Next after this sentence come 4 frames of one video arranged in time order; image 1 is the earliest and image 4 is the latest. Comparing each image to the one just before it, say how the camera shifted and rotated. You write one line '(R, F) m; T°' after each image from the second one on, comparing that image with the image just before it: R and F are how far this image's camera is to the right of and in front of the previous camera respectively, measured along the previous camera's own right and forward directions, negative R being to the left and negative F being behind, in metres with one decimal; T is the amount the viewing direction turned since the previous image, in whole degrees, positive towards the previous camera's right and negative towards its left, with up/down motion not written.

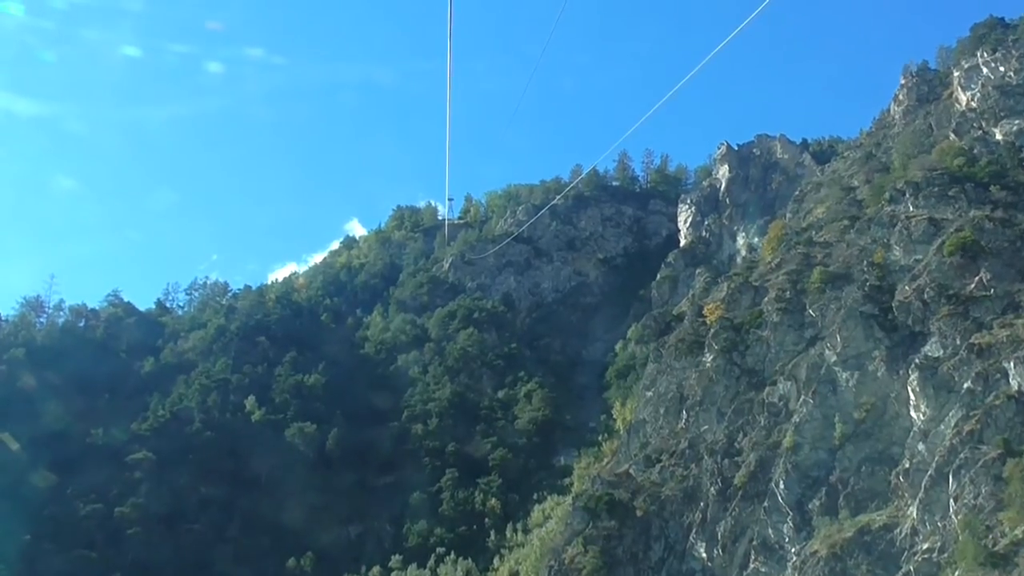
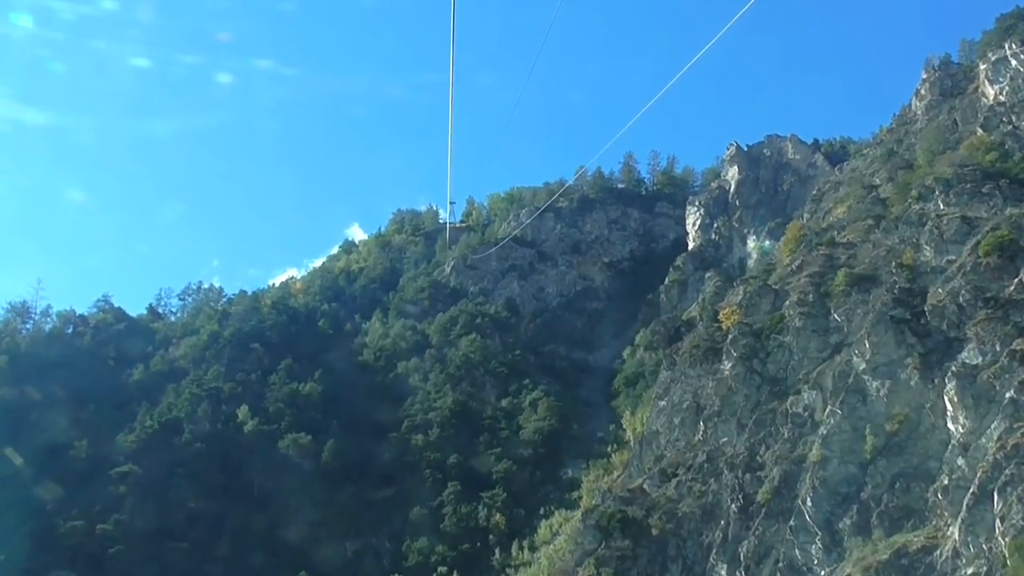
(-0.2, +3.1) m; 0°
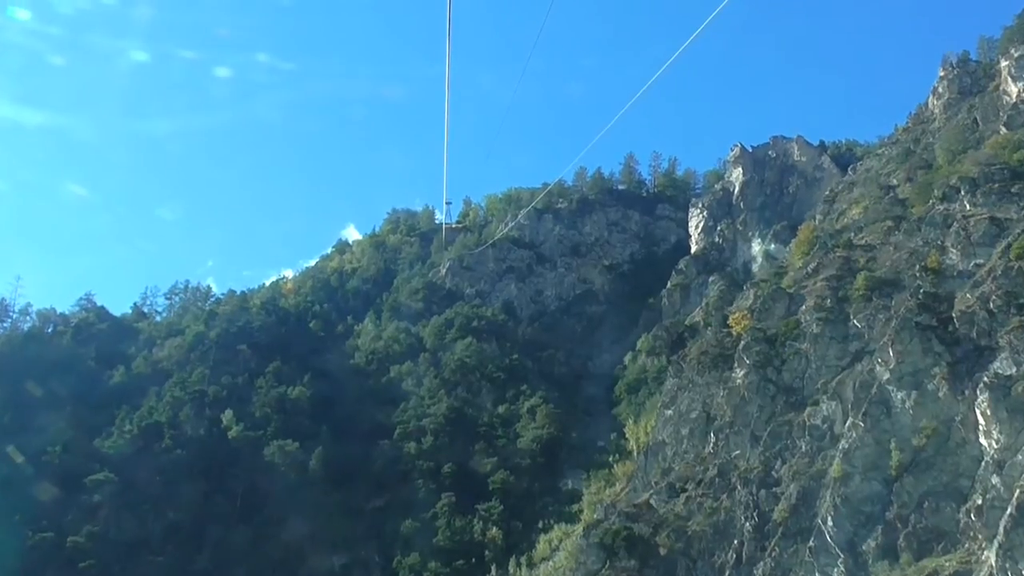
(-0.2, +3.0) m; 0°
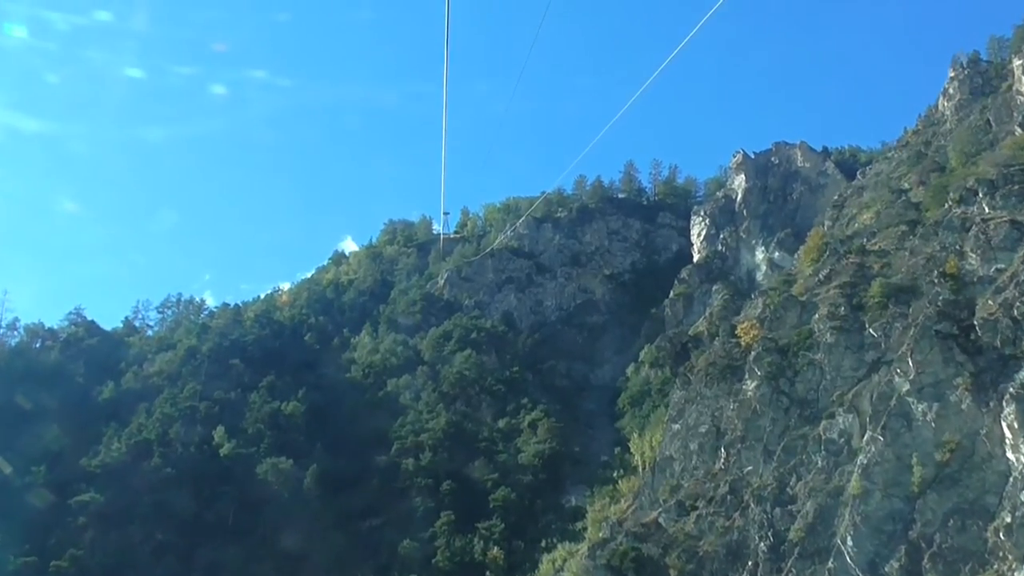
(-0.1, +2.0) m; 0°
